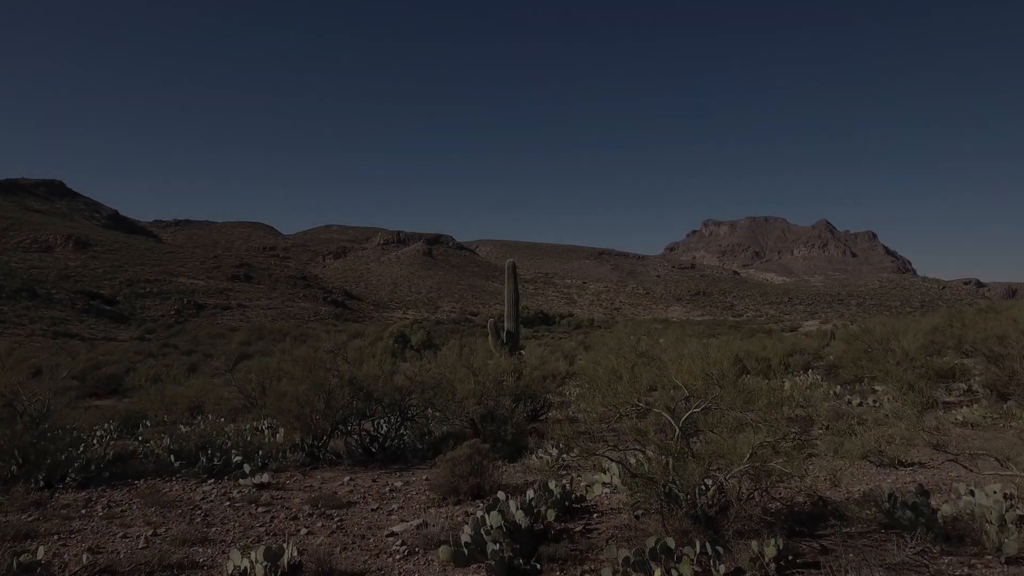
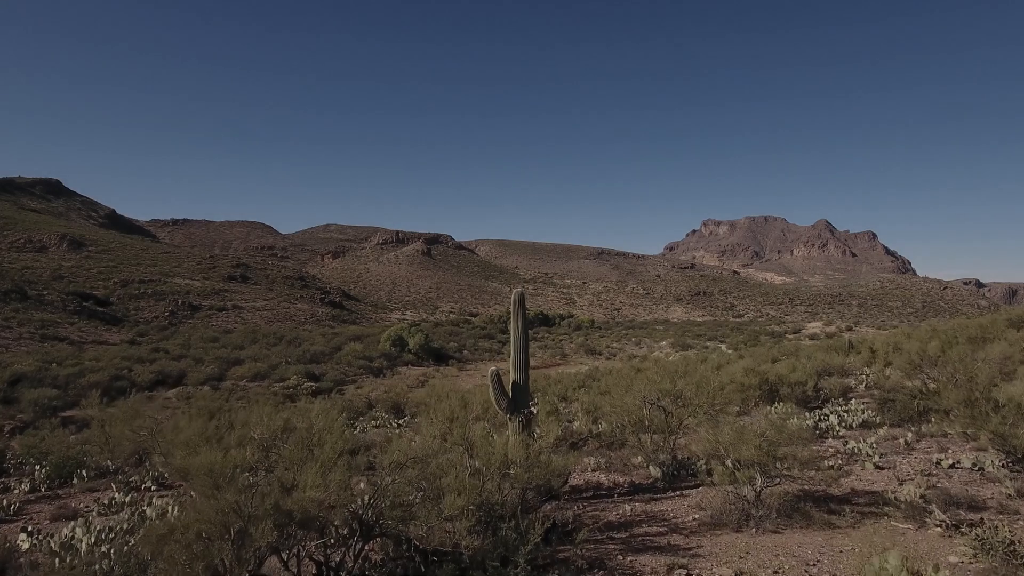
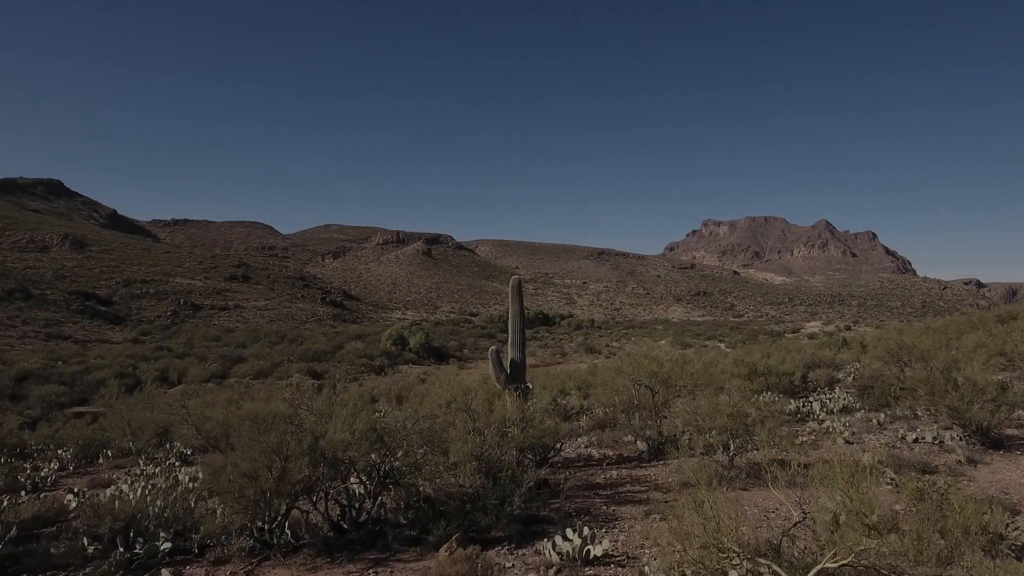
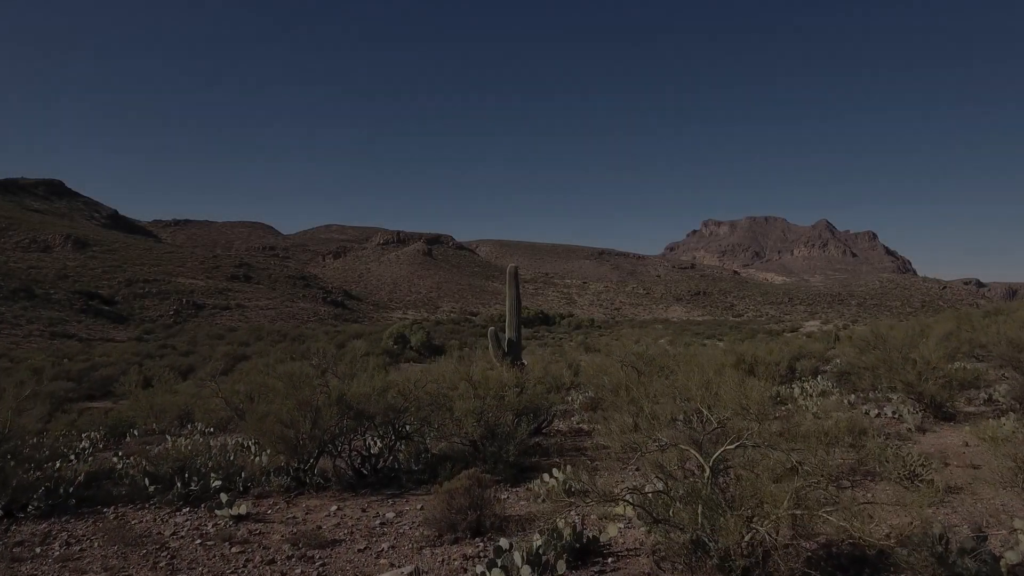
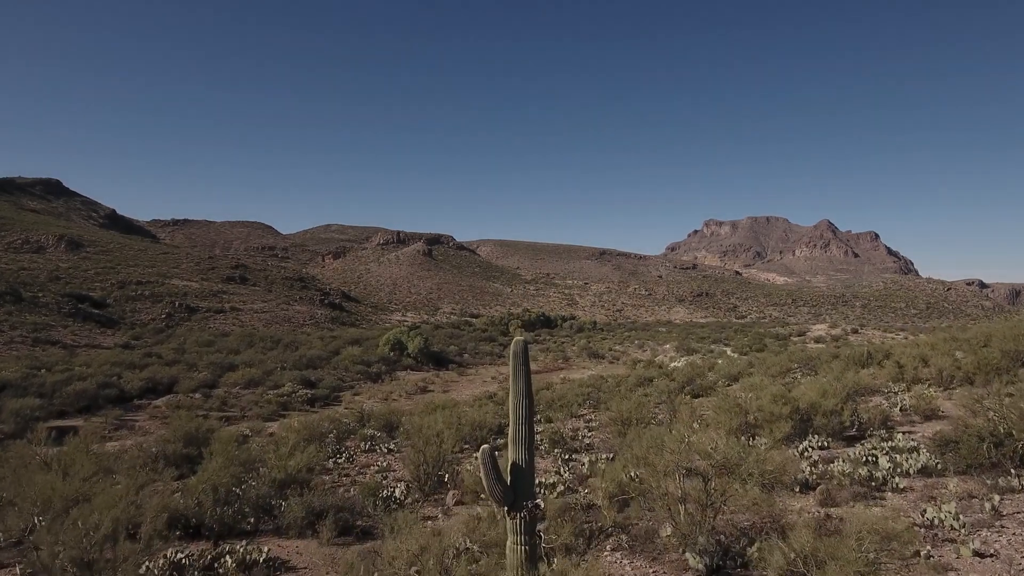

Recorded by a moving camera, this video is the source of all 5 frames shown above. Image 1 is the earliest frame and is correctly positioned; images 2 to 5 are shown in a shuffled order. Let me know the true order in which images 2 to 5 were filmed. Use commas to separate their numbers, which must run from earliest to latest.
4, 3, 2, 5
